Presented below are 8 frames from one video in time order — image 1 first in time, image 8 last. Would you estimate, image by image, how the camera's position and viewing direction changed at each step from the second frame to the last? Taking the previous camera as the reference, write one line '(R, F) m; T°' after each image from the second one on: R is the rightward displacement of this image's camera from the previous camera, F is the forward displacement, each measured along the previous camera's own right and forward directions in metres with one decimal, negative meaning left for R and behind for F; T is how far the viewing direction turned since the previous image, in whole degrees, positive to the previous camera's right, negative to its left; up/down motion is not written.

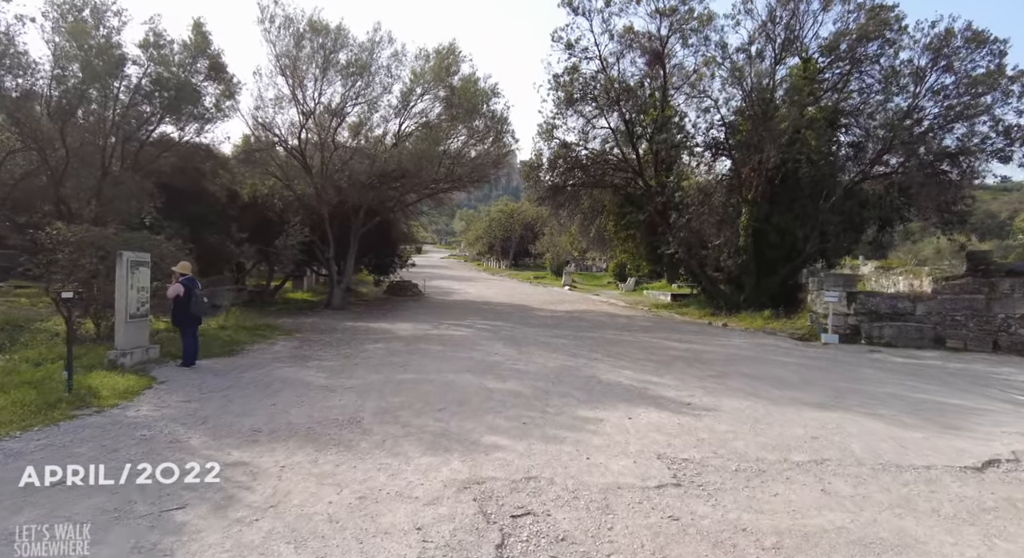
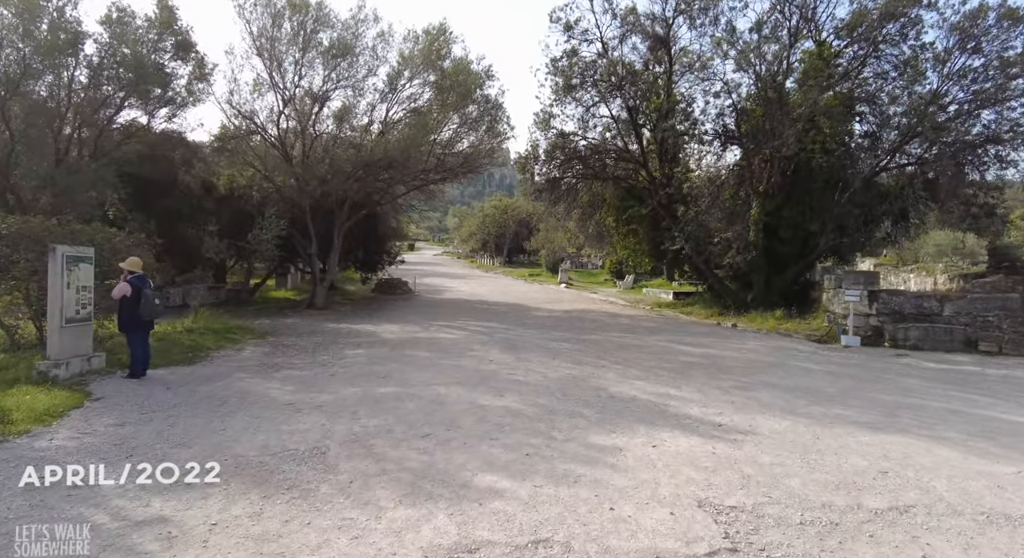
(-0.1, +1.3) m; +1°
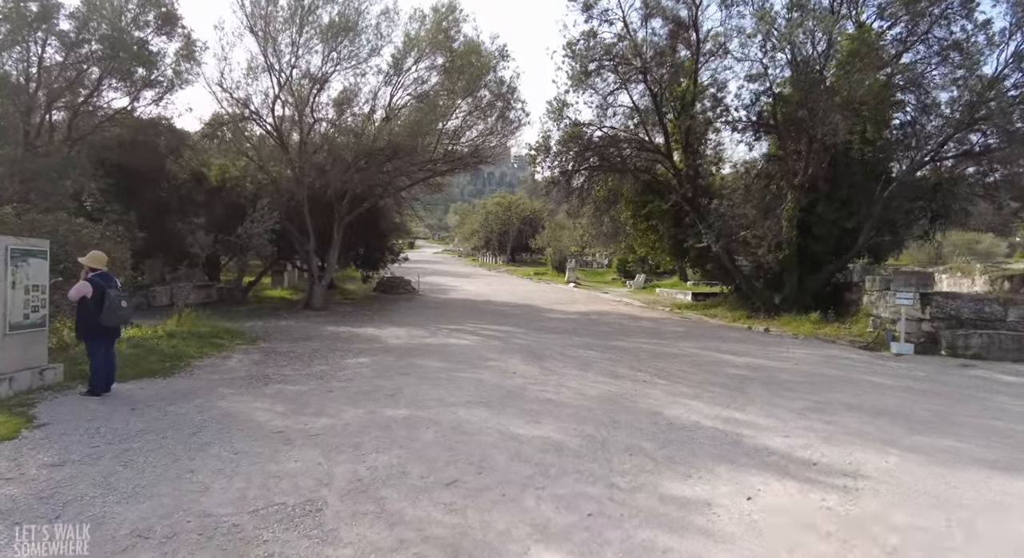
(-0.4, +1.4) m; 0°
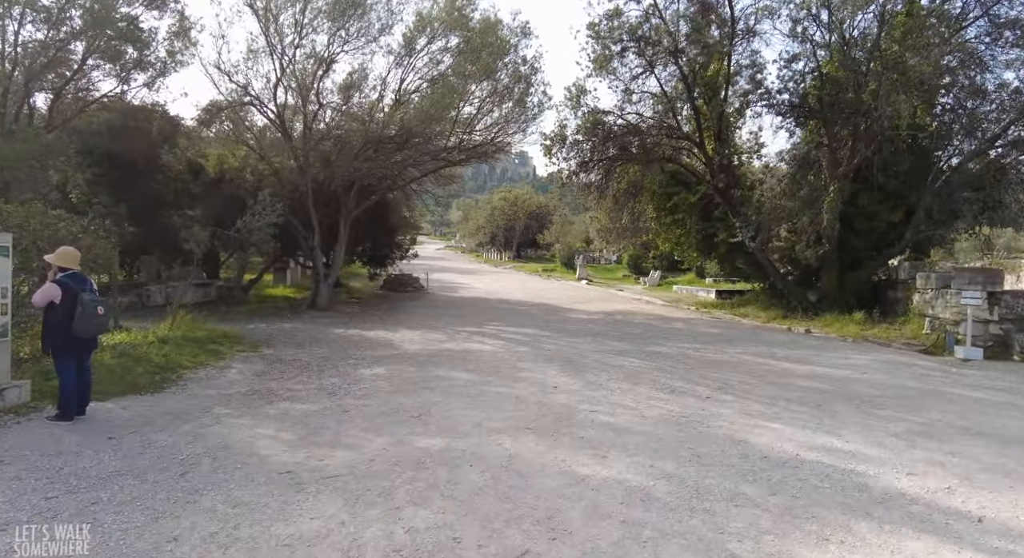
(-0.5, +1.2) m; 0°
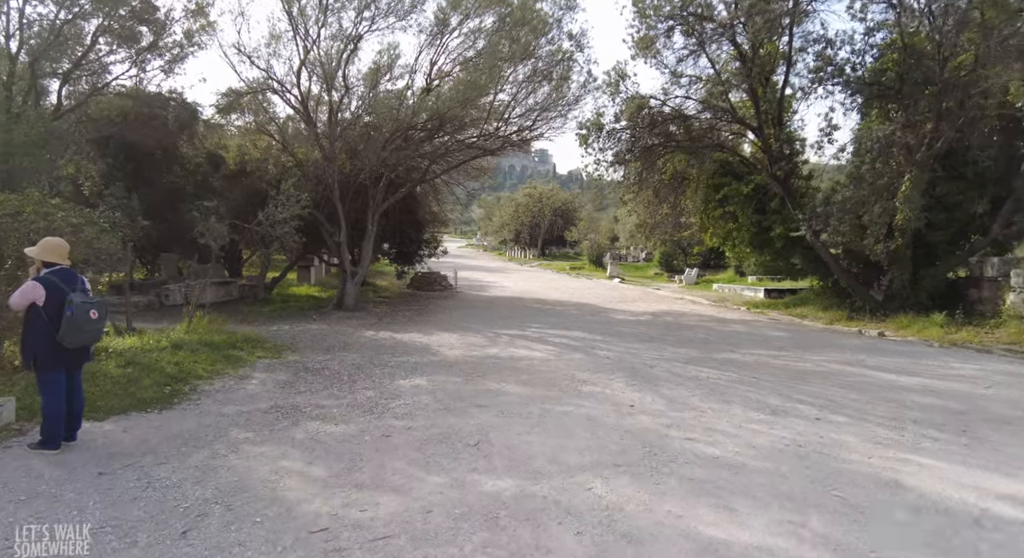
(-0.5, +1.3) m; -2°
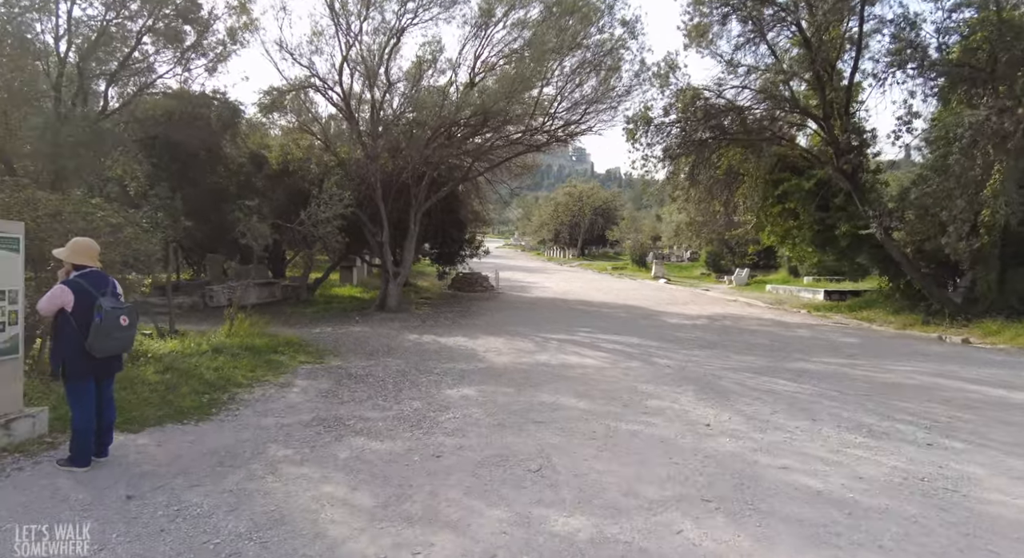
(-0.2, +0.6) m; -3°
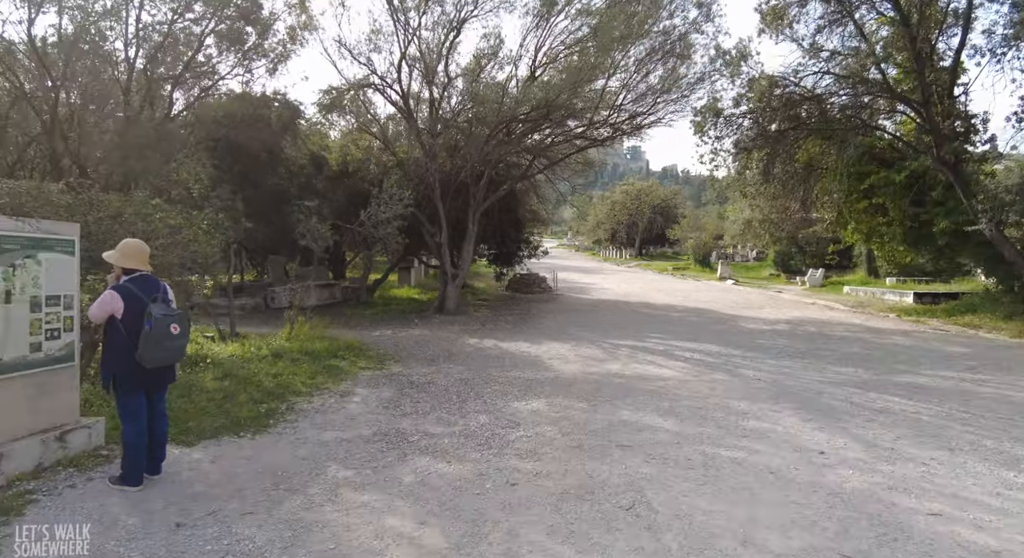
(-0.2, +0.6) m; -5°
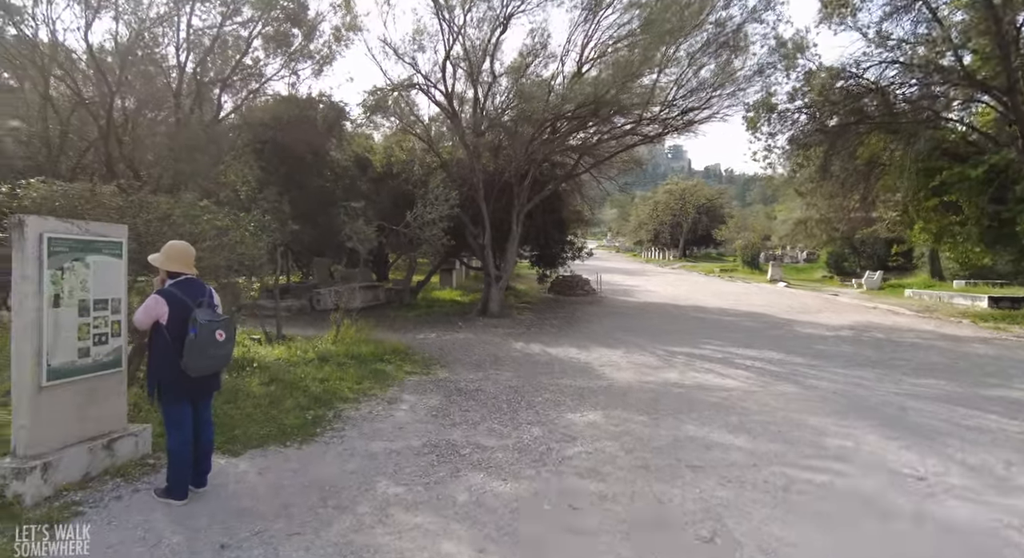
(-0.2, +0.4) m; -3°
